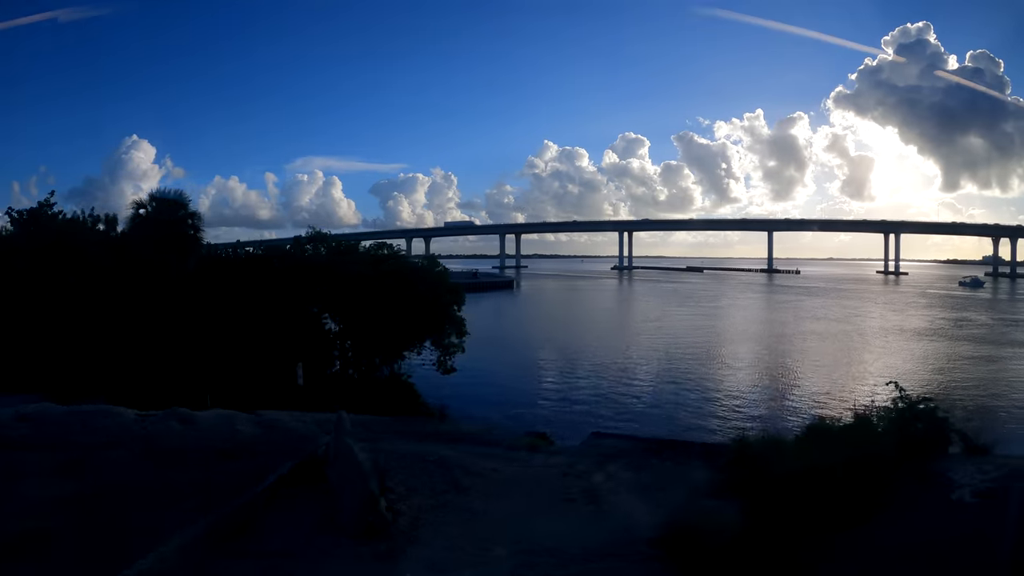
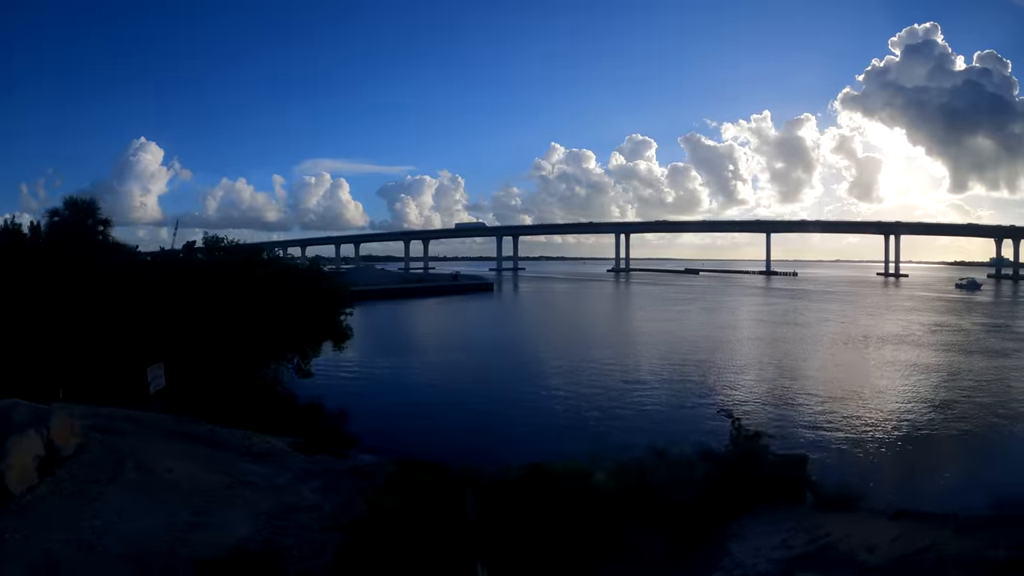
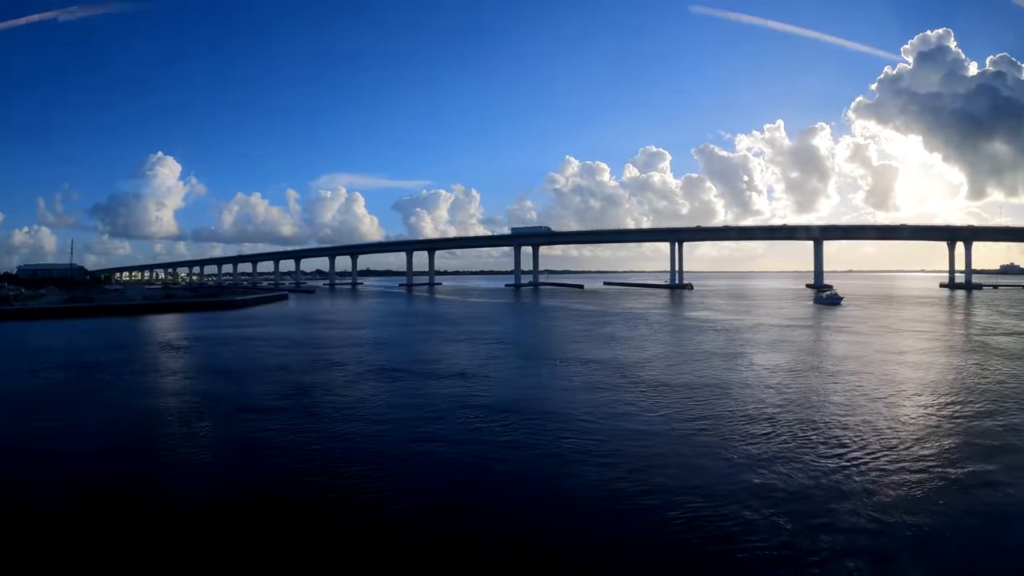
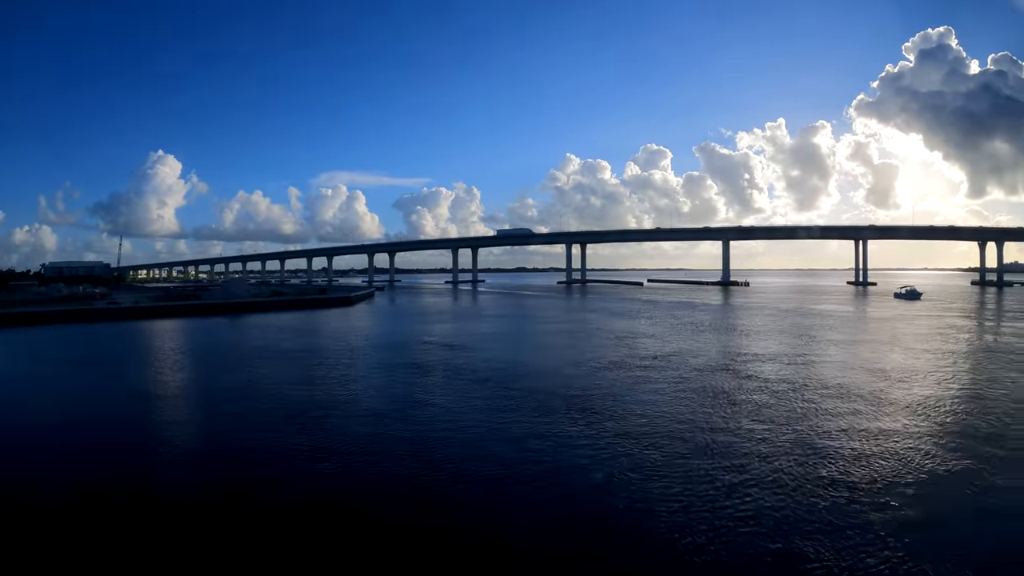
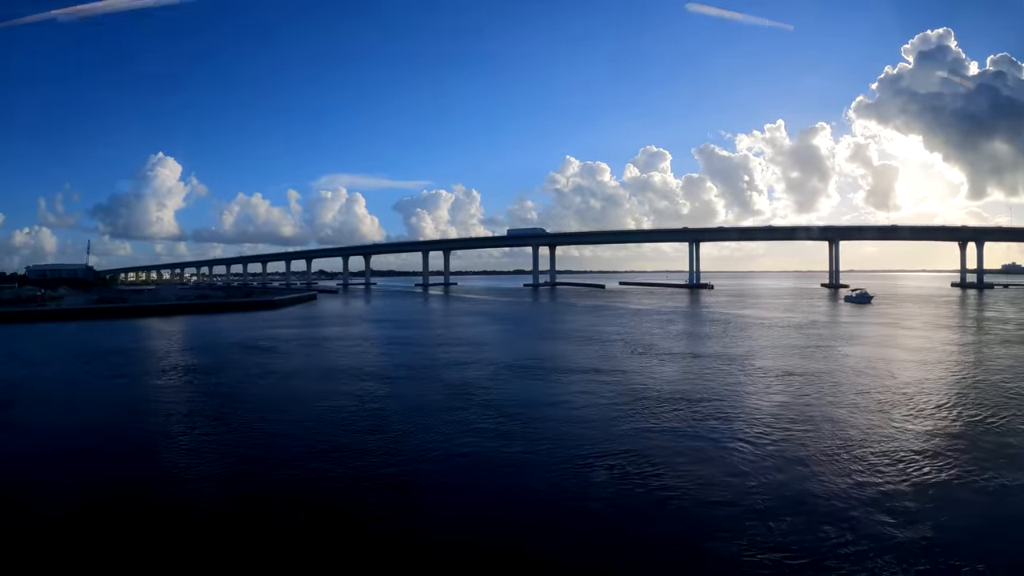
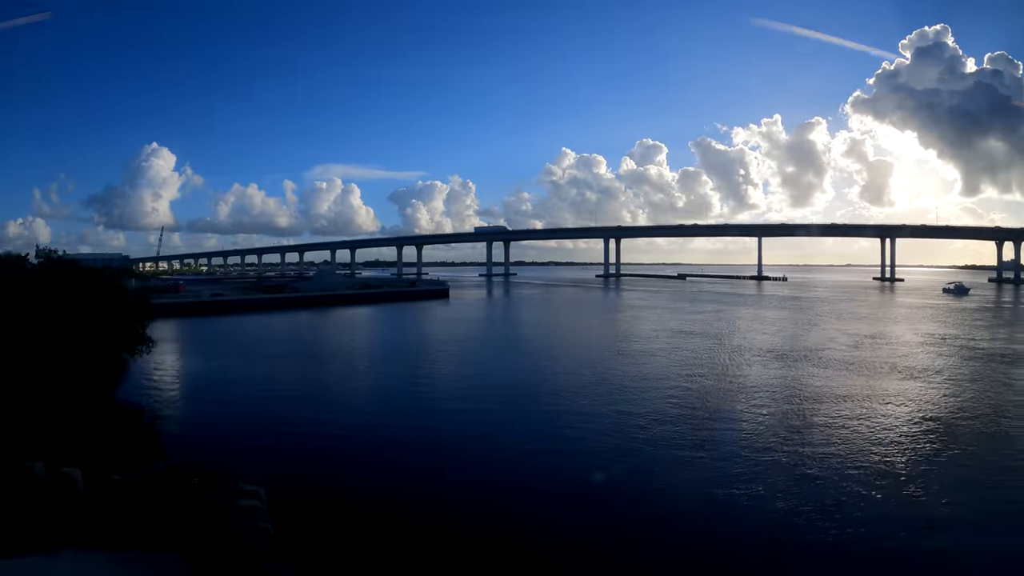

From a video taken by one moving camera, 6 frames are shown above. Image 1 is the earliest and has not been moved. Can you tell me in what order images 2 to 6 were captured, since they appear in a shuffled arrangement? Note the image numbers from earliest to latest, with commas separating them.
2, 6, 4, 5, 3
